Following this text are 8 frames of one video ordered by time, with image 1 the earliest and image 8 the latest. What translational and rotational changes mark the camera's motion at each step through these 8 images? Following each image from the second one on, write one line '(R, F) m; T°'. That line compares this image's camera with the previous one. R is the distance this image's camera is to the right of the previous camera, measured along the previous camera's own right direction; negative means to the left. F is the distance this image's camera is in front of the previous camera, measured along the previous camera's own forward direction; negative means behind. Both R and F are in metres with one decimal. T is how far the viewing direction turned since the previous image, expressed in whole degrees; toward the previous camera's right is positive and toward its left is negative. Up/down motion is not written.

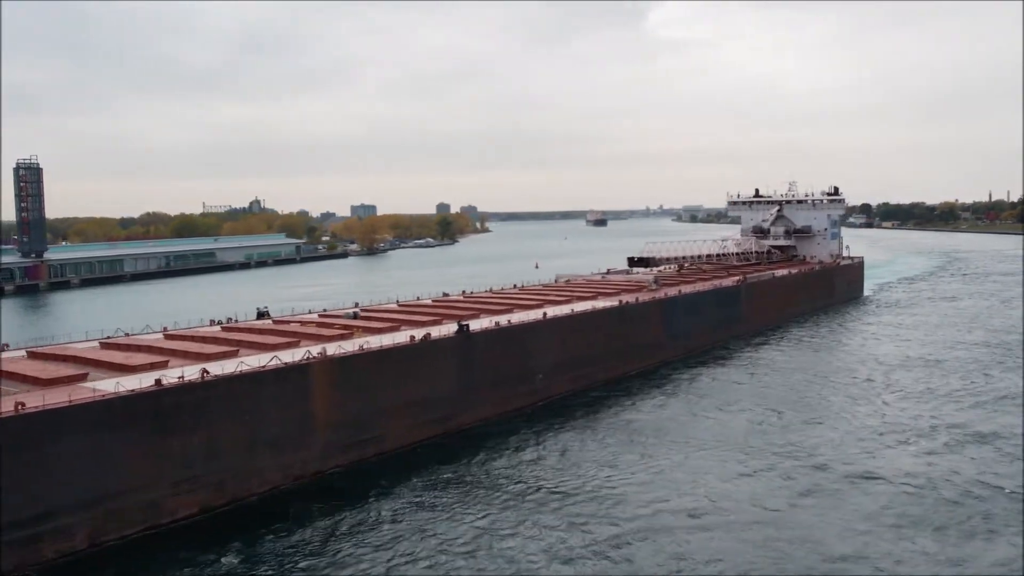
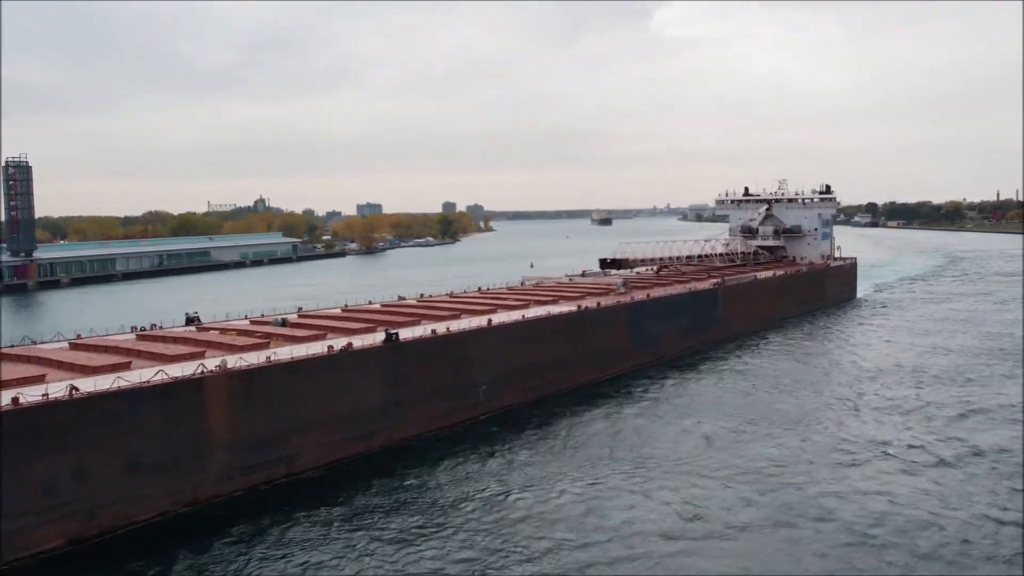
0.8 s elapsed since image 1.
(+0.9, +0.9) m; 0°
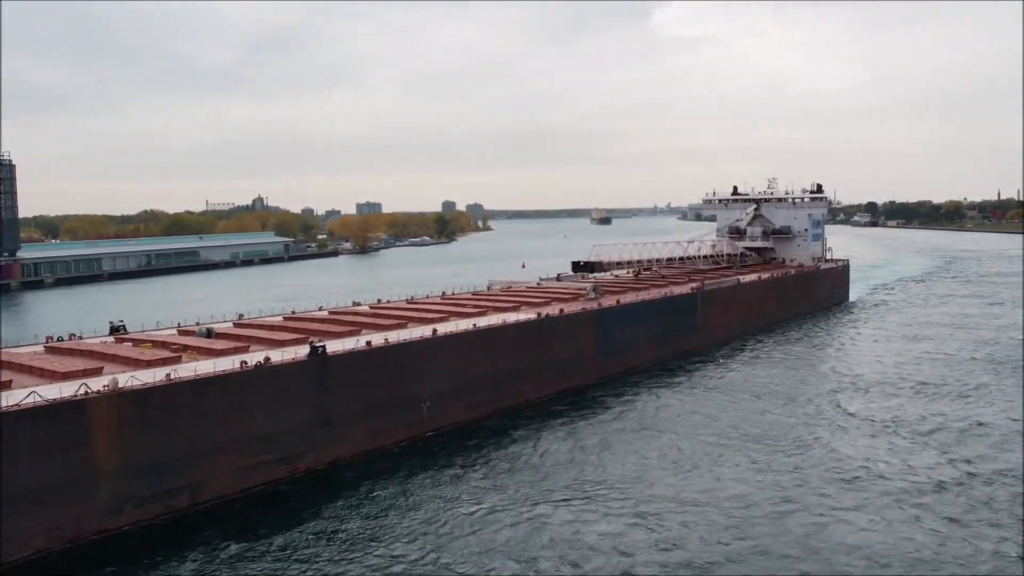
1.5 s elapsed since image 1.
(+0.8, +1.1) m; 0°
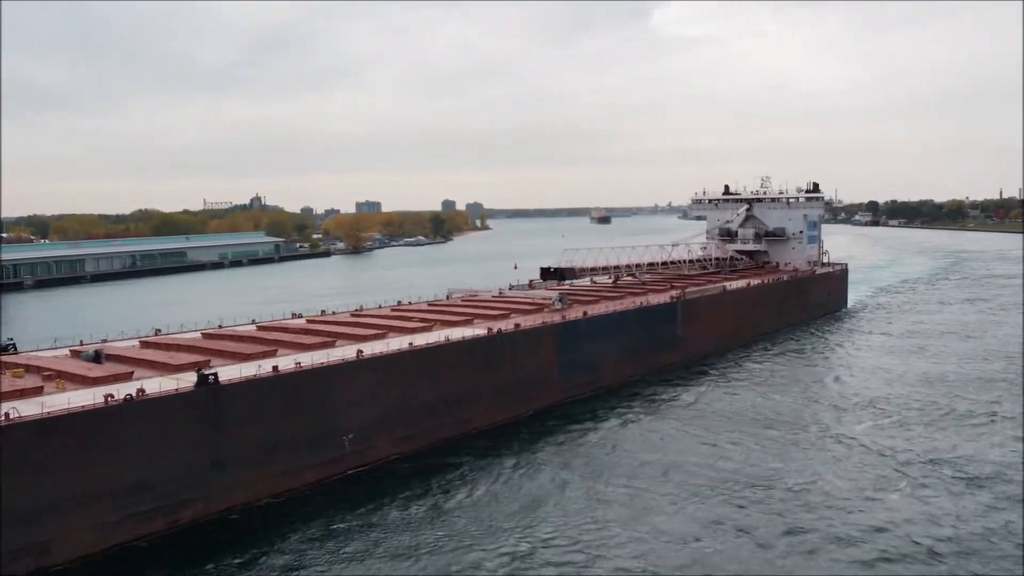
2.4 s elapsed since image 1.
(+0.9, +1.7) m; 0°
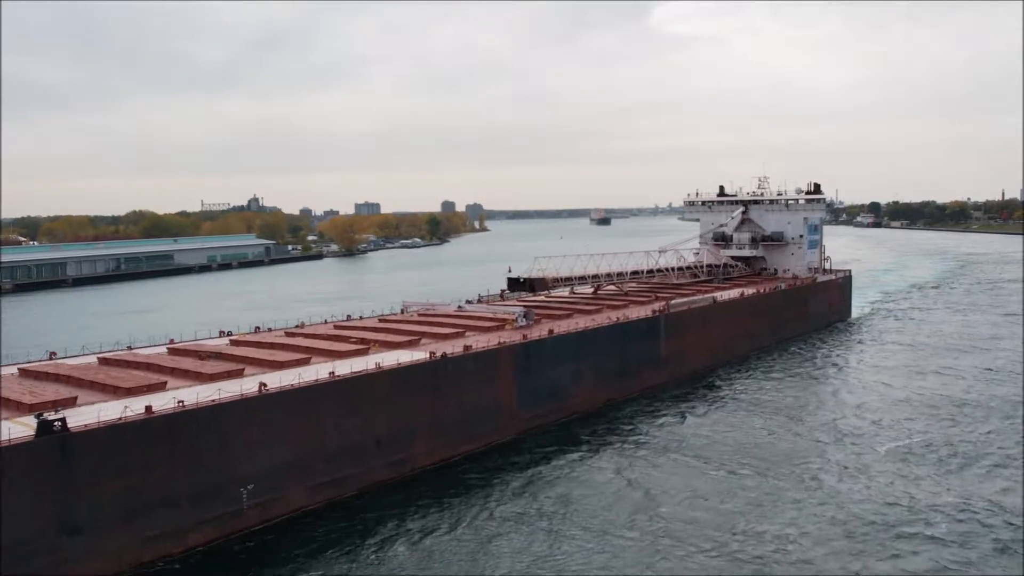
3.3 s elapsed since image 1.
(+0.7, +1.9) m; 0°
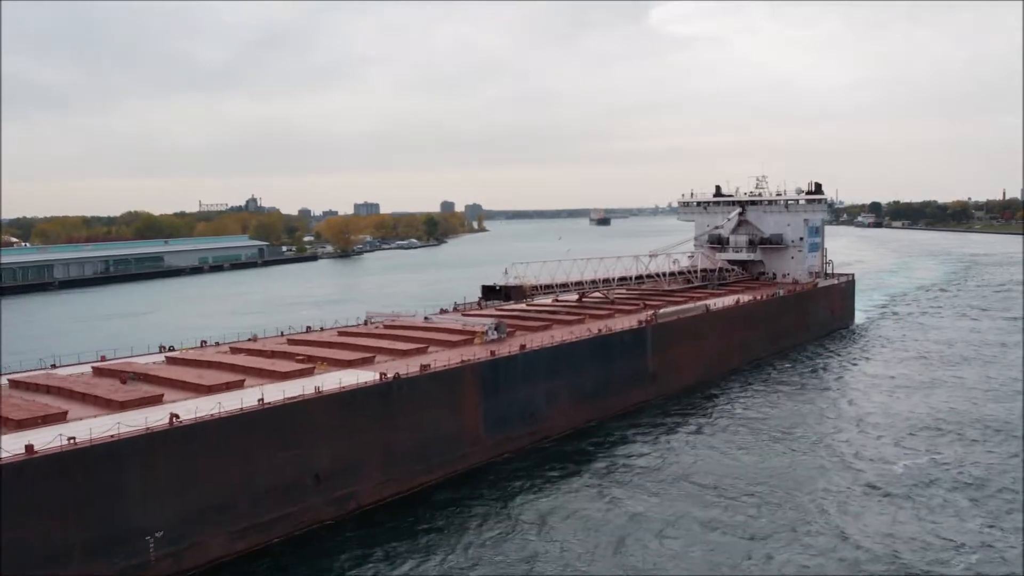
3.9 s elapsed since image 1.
(+0.5, +1.3) m; 0°
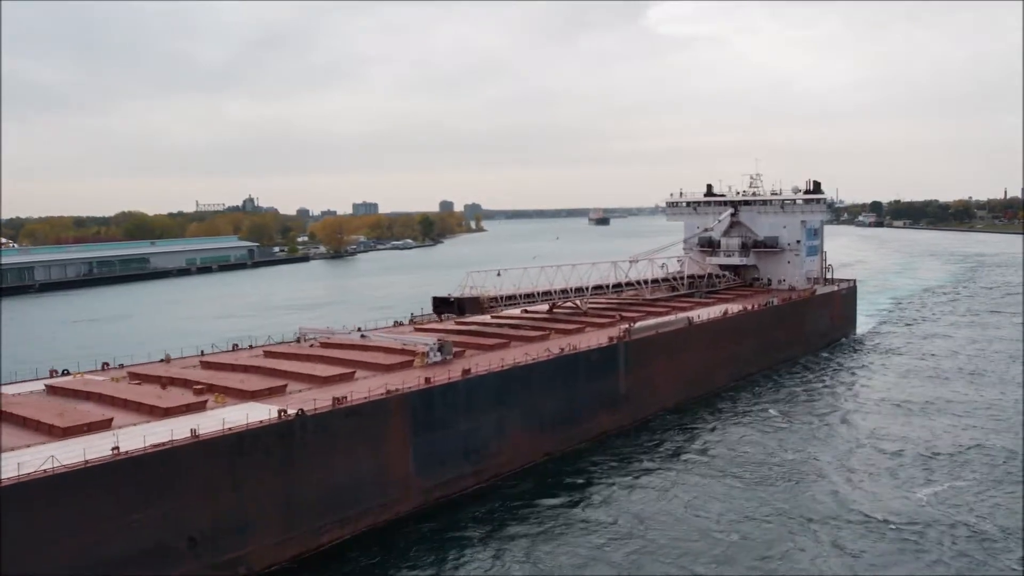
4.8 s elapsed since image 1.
(+0.7, +1.7) m; 0°
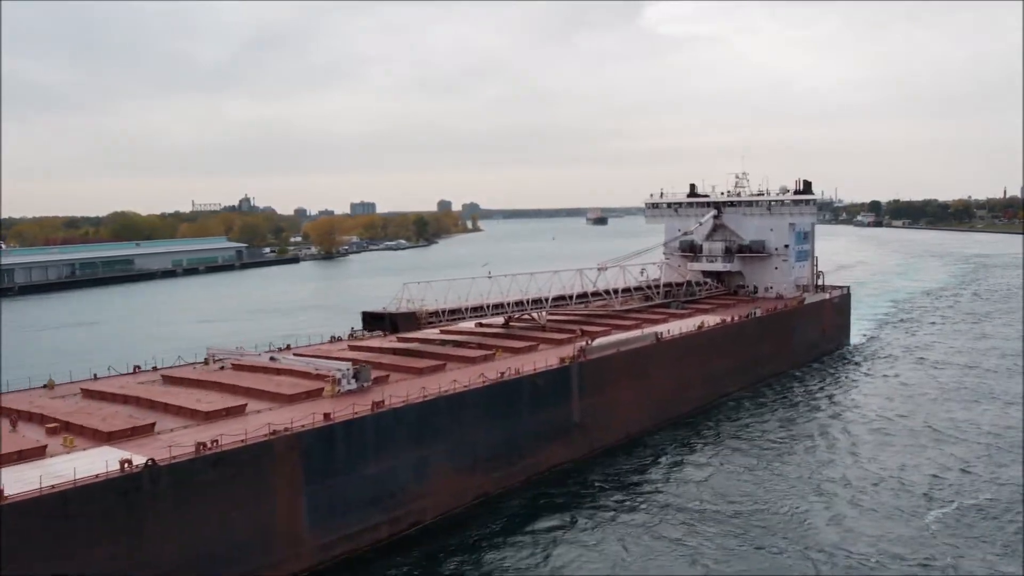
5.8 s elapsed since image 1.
(+0.9, +1.5) m; 0°
